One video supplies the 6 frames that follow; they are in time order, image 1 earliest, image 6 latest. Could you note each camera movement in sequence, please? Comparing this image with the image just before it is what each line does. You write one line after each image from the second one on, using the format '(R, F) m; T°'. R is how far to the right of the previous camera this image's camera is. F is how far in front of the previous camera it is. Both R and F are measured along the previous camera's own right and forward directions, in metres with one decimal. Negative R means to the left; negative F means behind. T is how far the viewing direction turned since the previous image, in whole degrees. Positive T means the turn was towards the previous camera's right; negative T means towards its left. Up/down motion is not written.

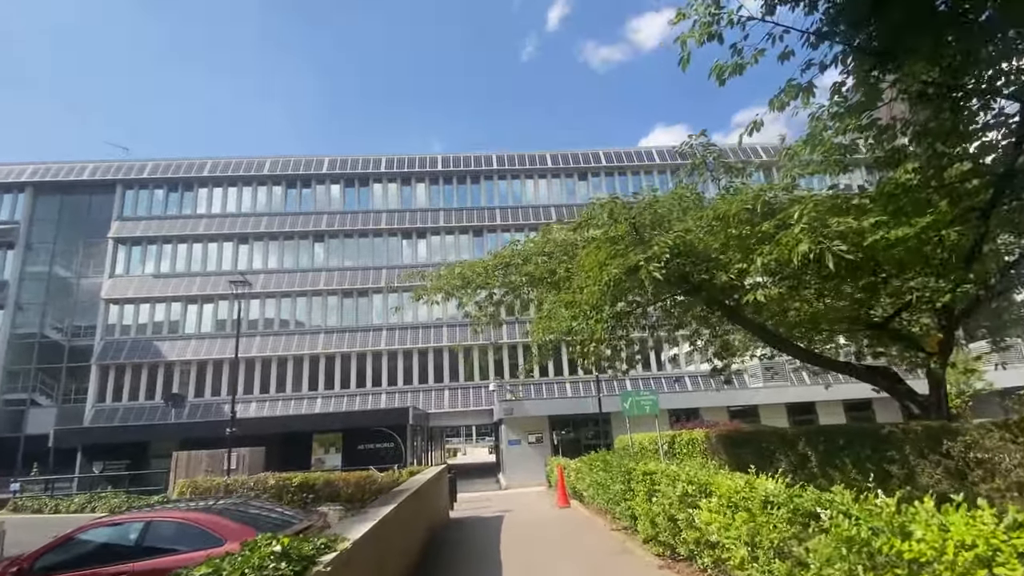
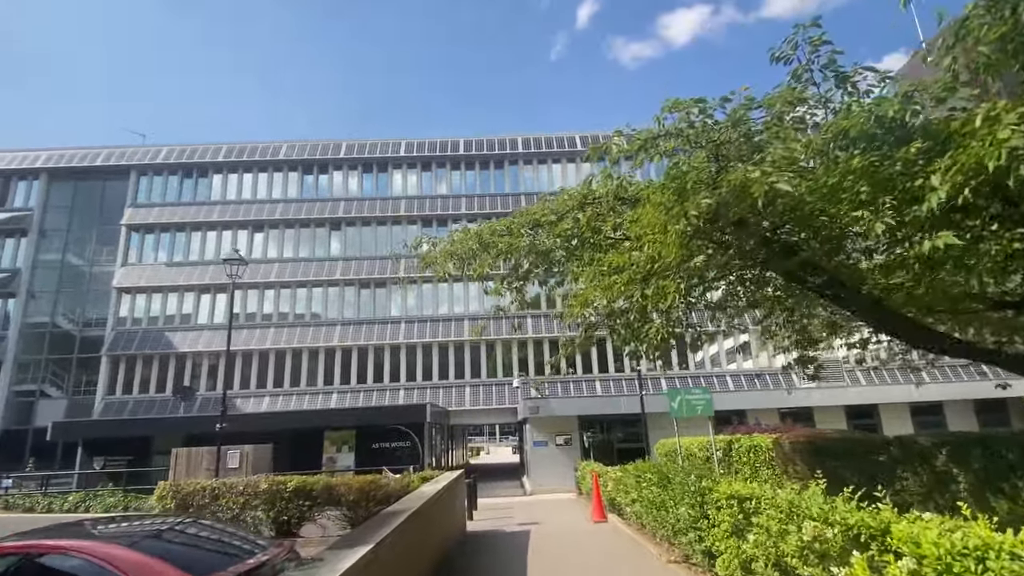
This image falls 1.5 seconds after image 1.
(-0.1, +2.2) m; -2°
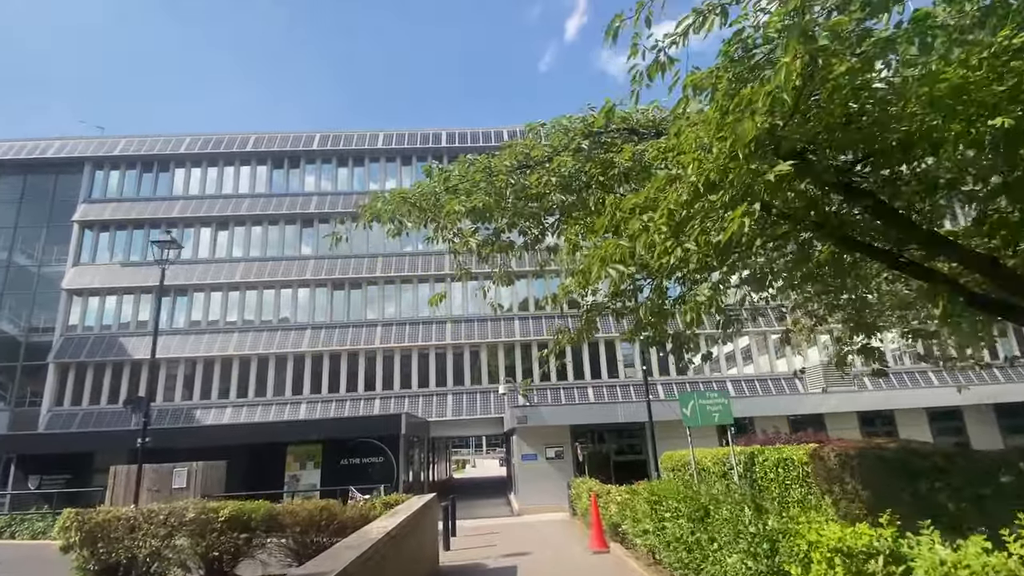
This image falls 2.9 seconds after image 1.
(+0.1, +2.1) m; +1°
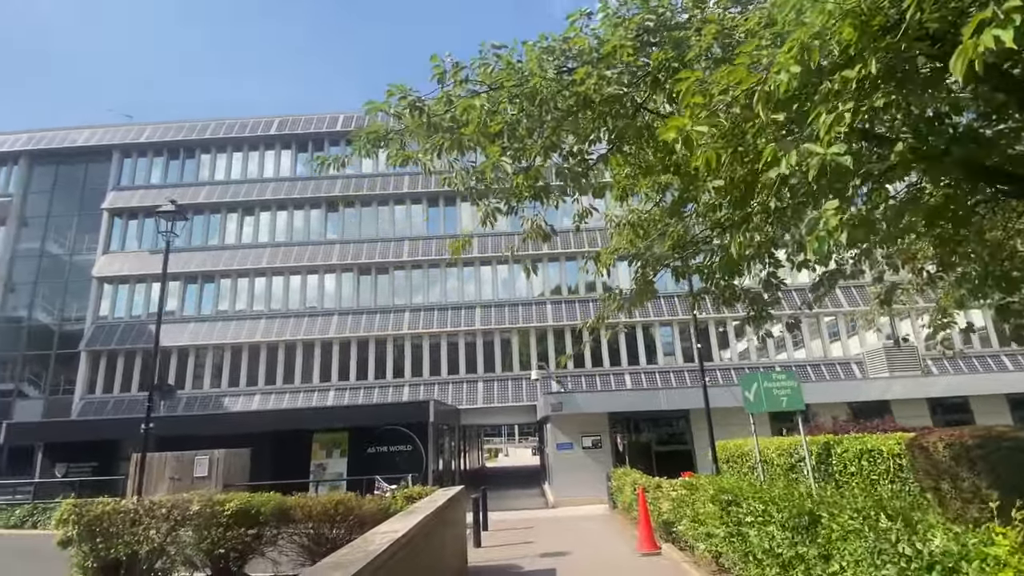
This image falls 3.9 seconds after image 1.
(-0.1, +1.3) m; -3°
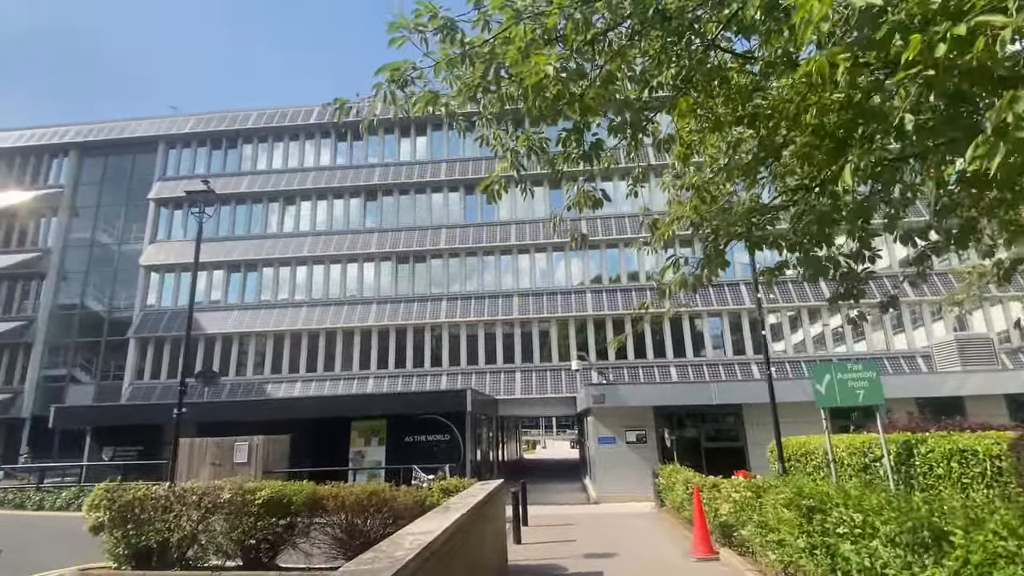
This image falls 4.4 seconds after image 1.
(-0.1, +0.7) m; -4°
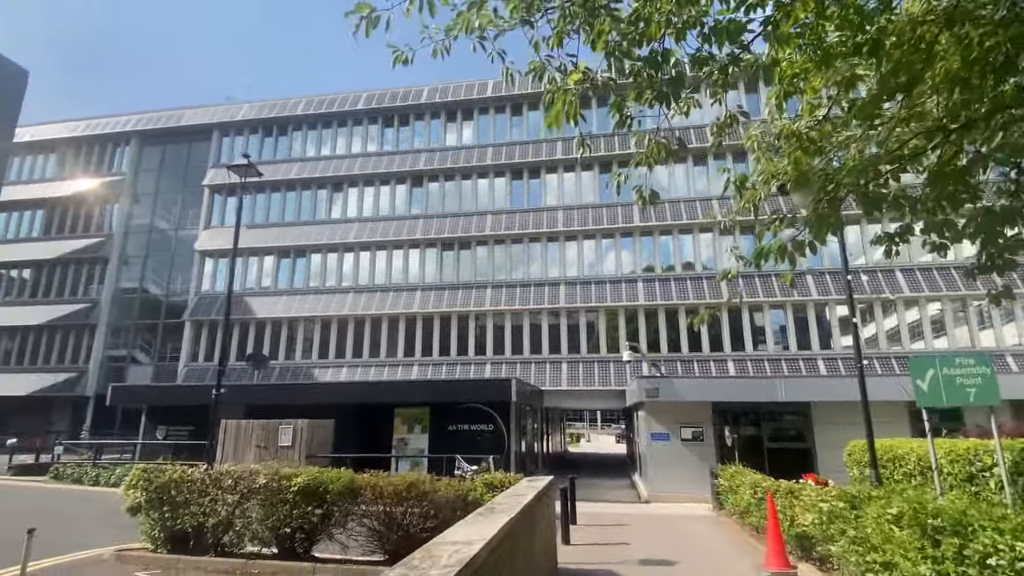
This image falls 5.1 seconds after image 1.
(-0.1, +0.8) m; -5°
